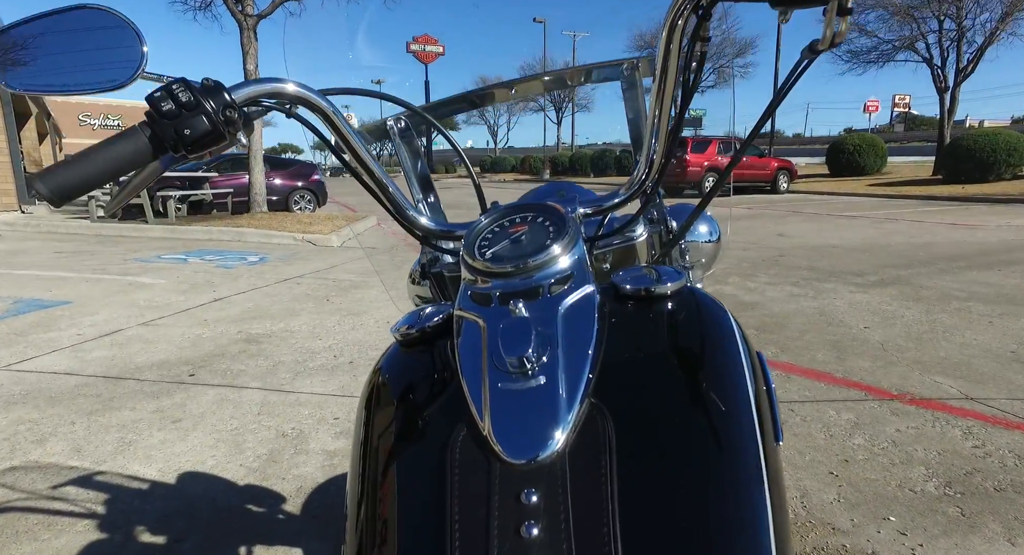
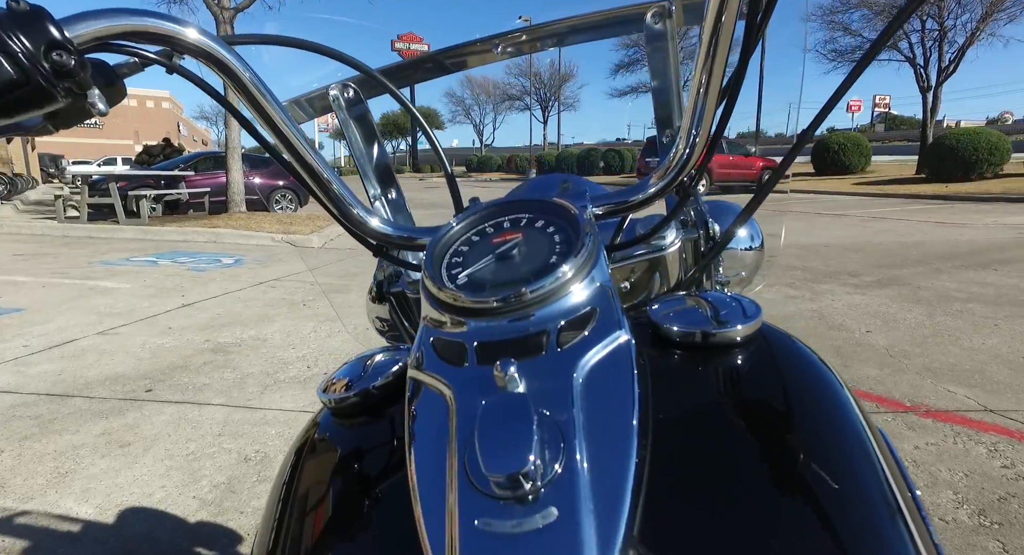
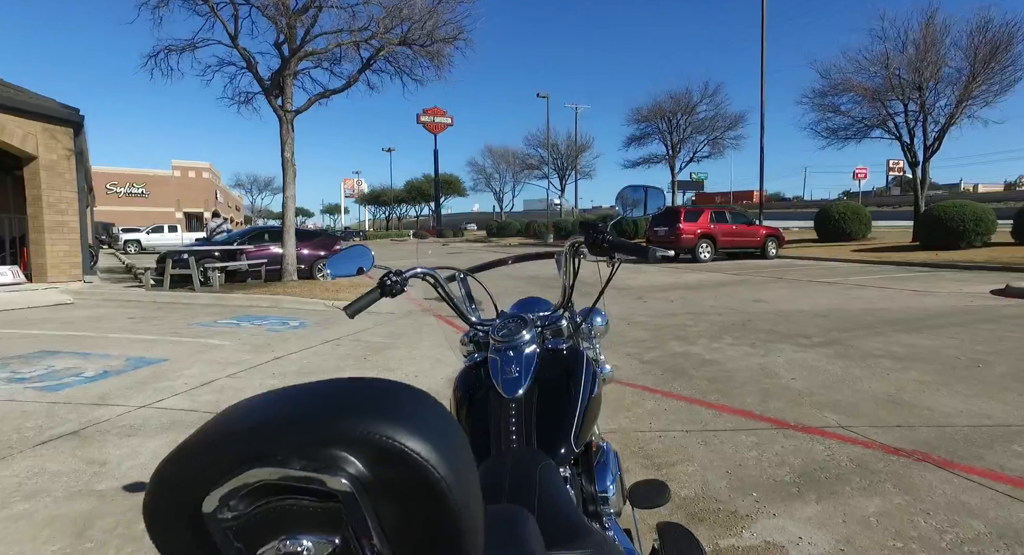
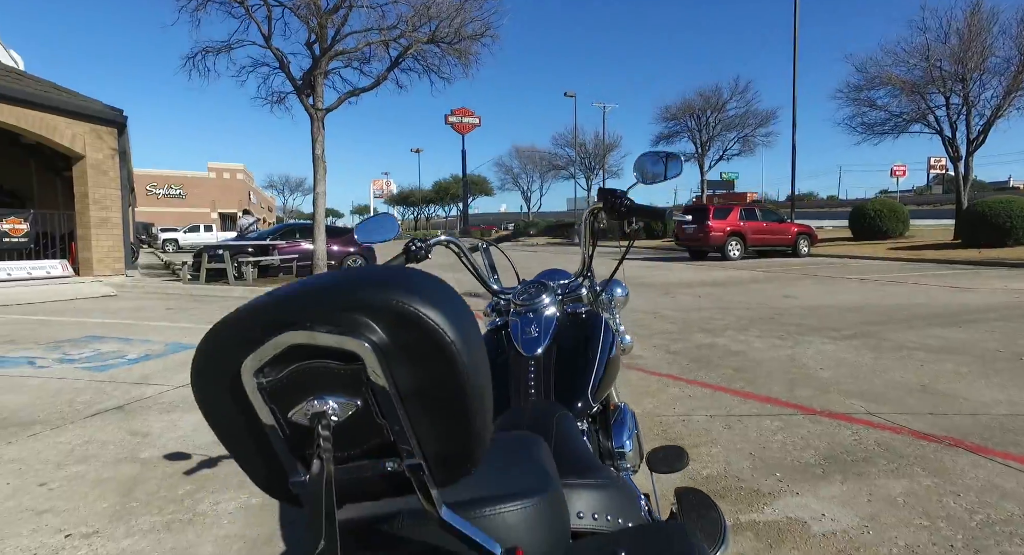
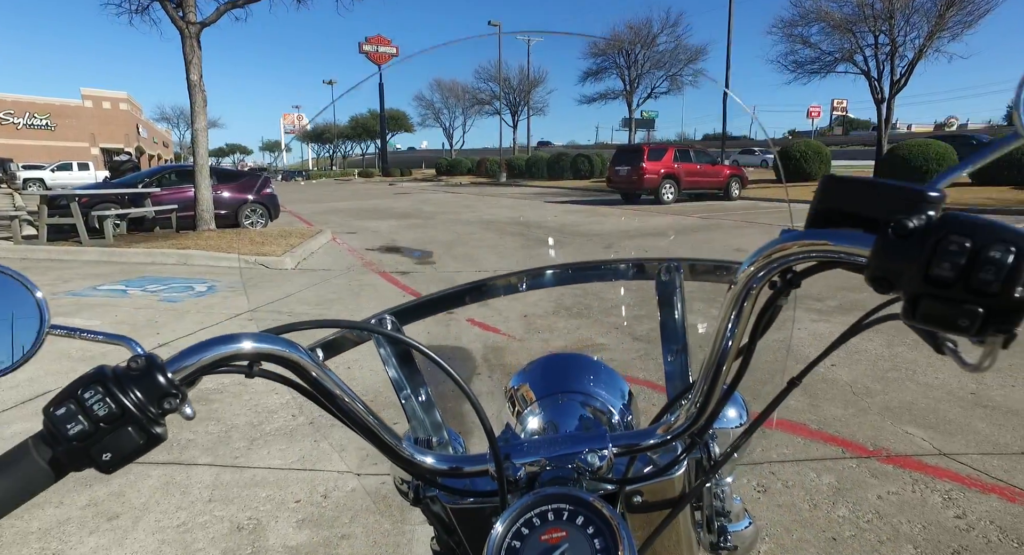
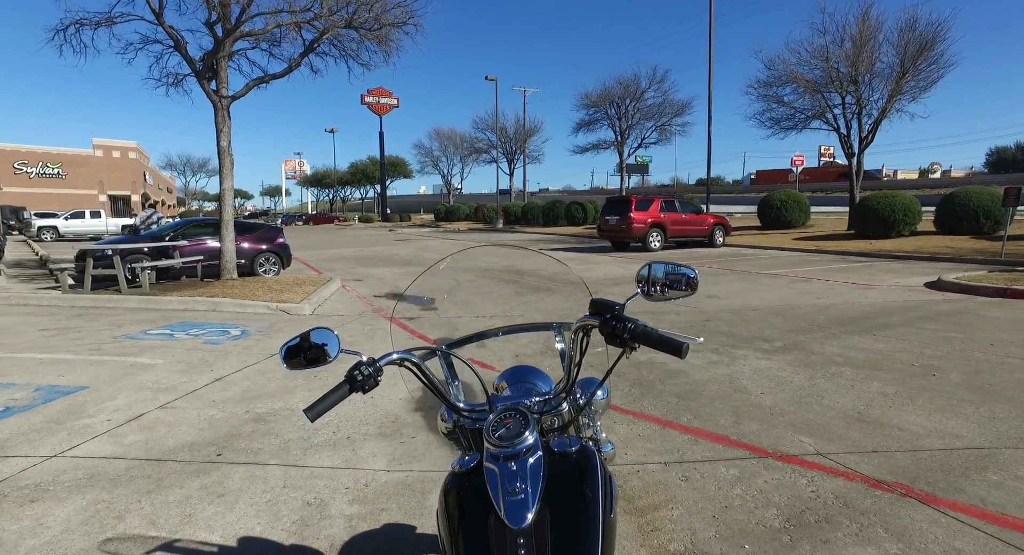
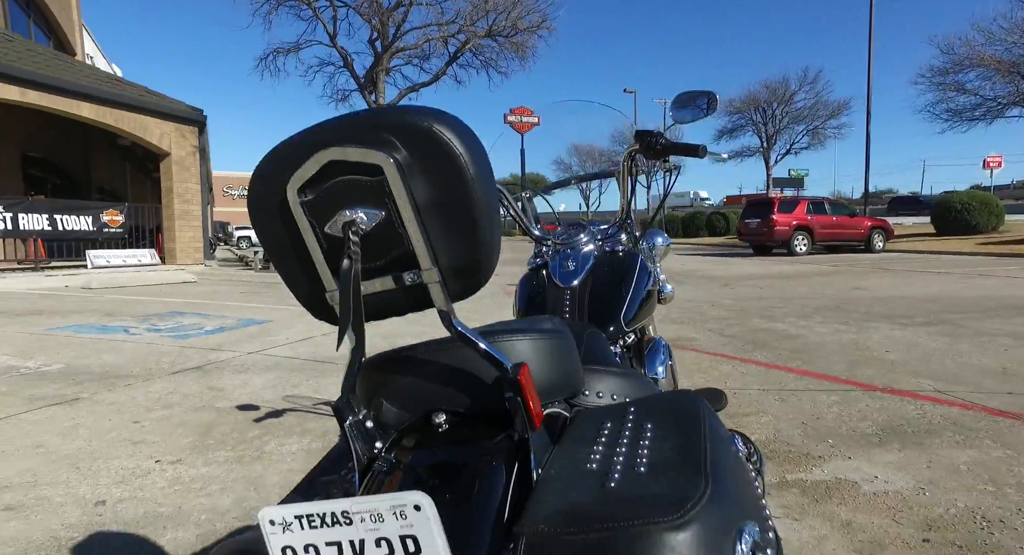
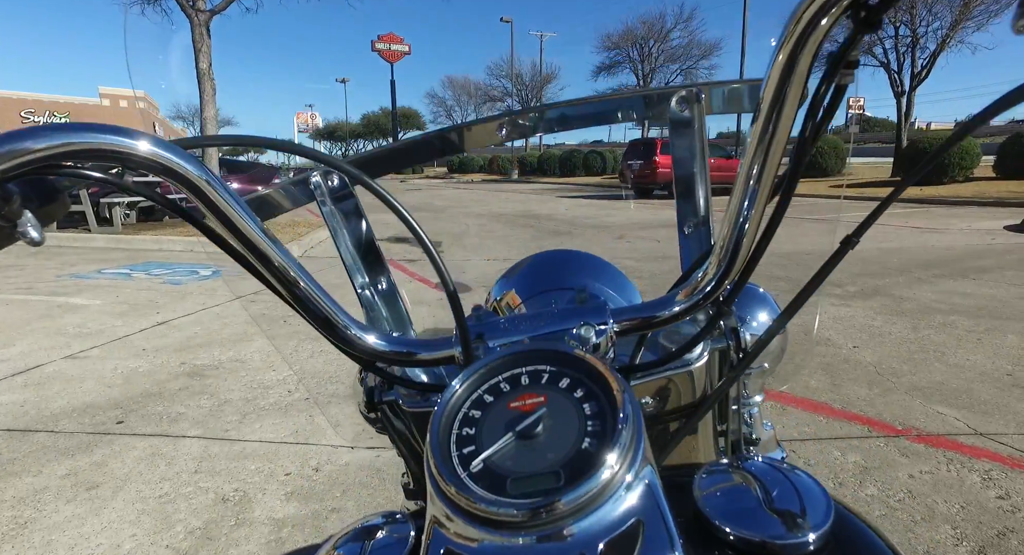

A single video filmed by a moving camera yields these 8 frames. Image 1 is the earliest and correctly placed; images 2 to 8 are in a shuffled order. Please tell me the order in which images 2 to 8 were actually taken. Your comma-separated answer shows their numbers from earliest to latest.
2, 8, 5, 6, 3, 4, 7
